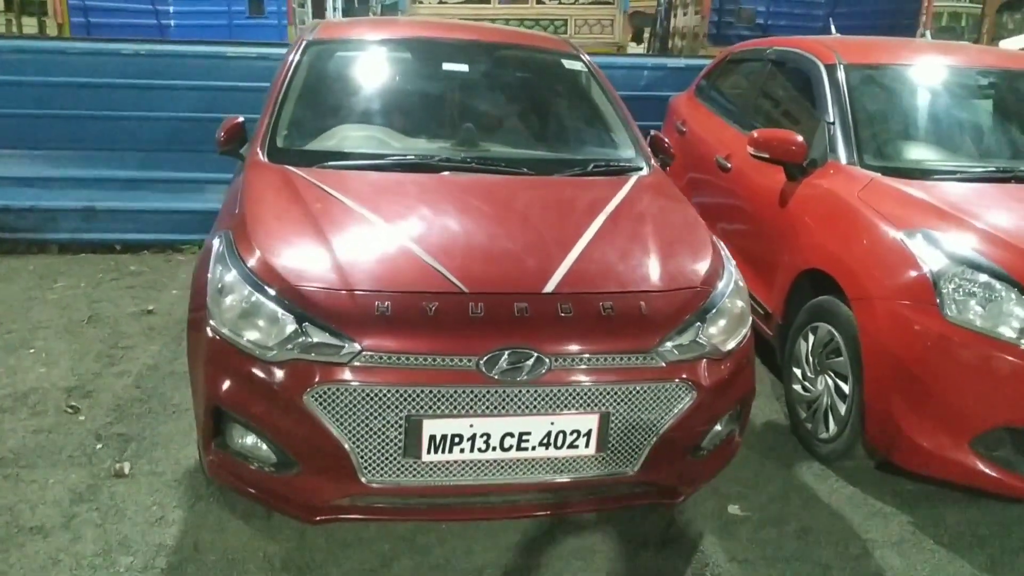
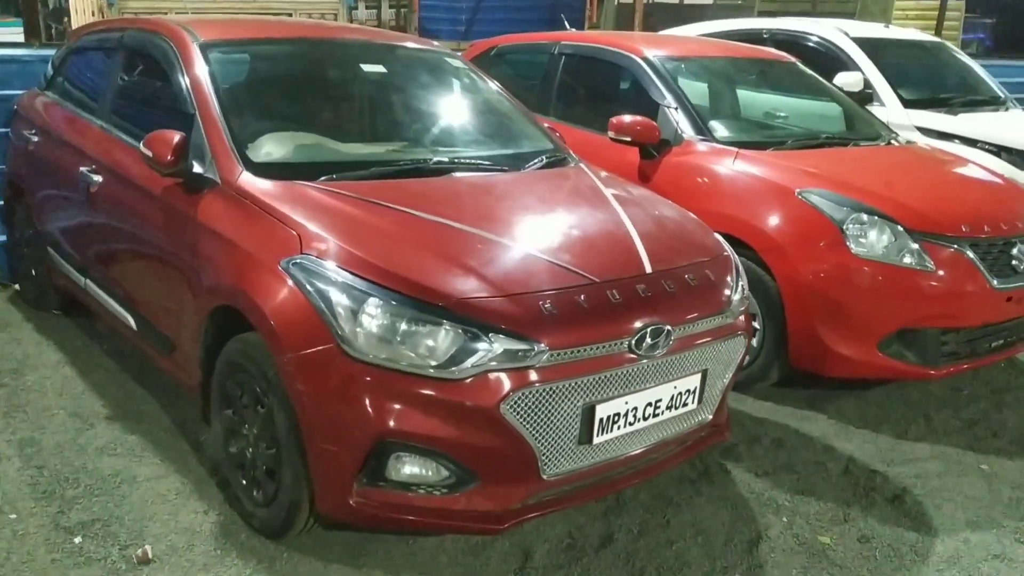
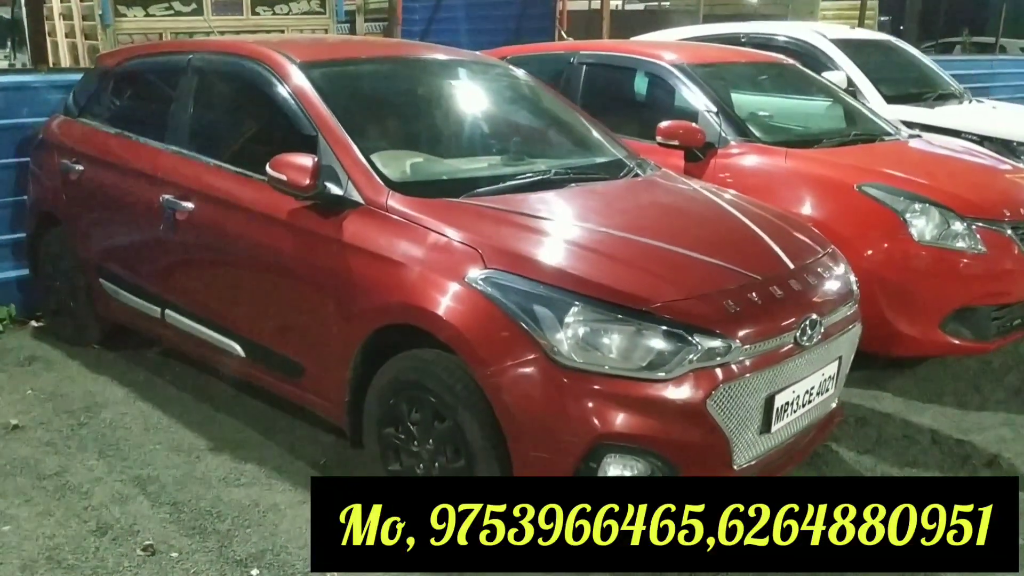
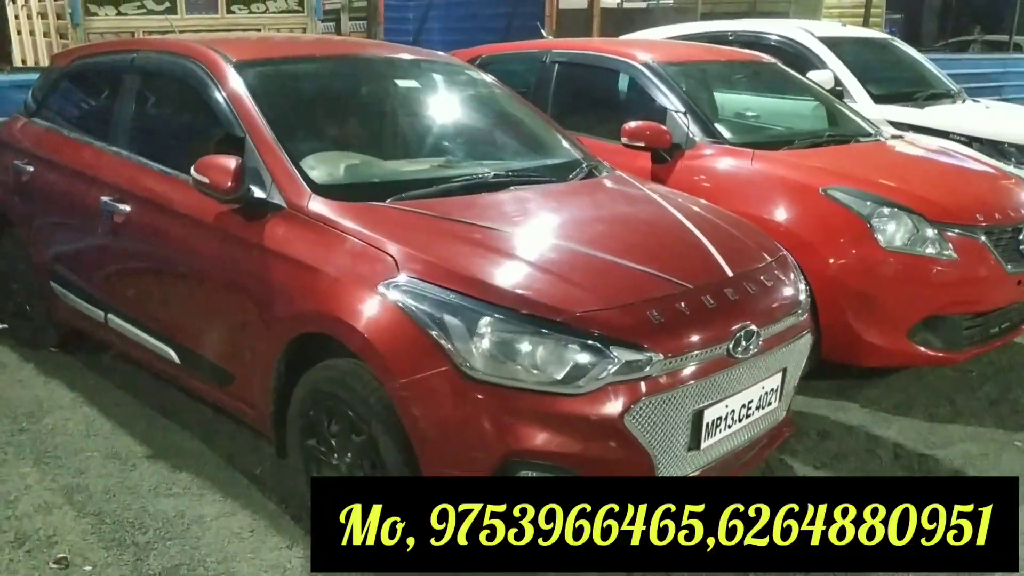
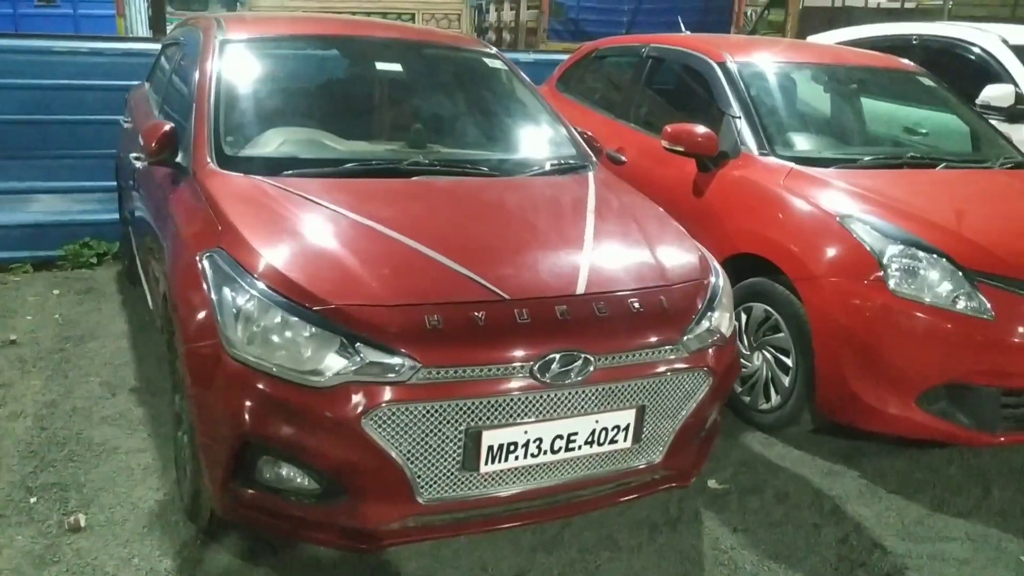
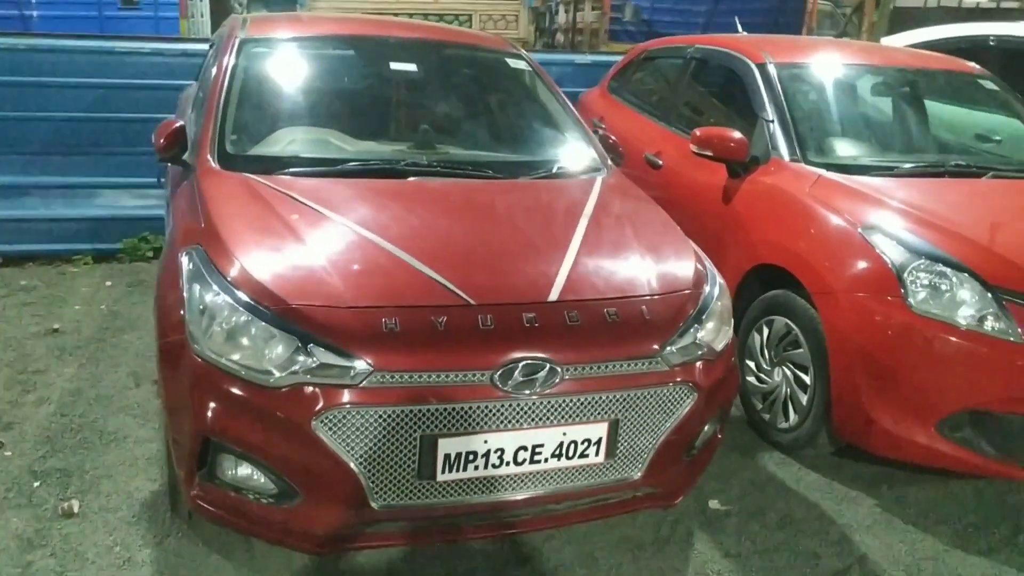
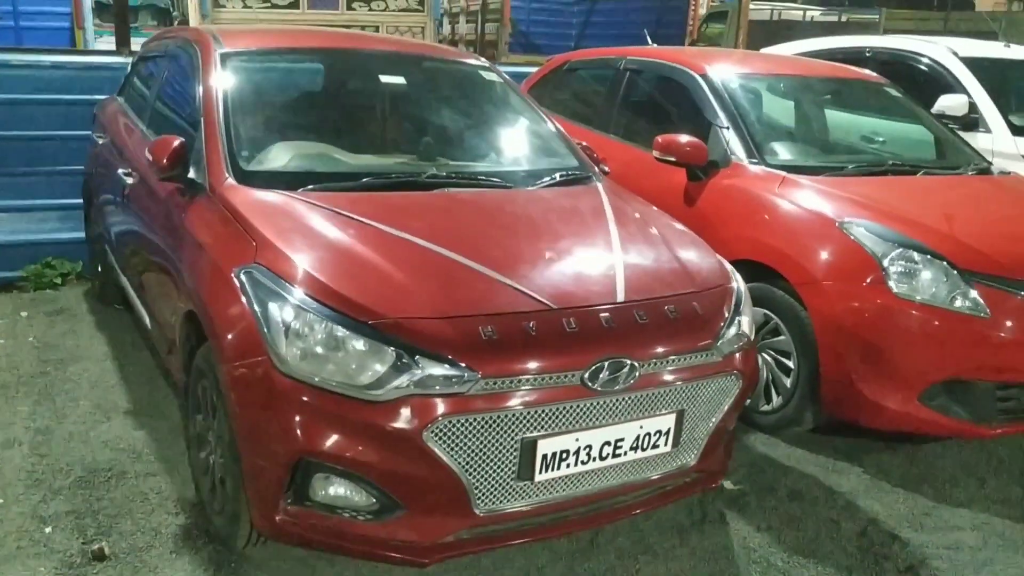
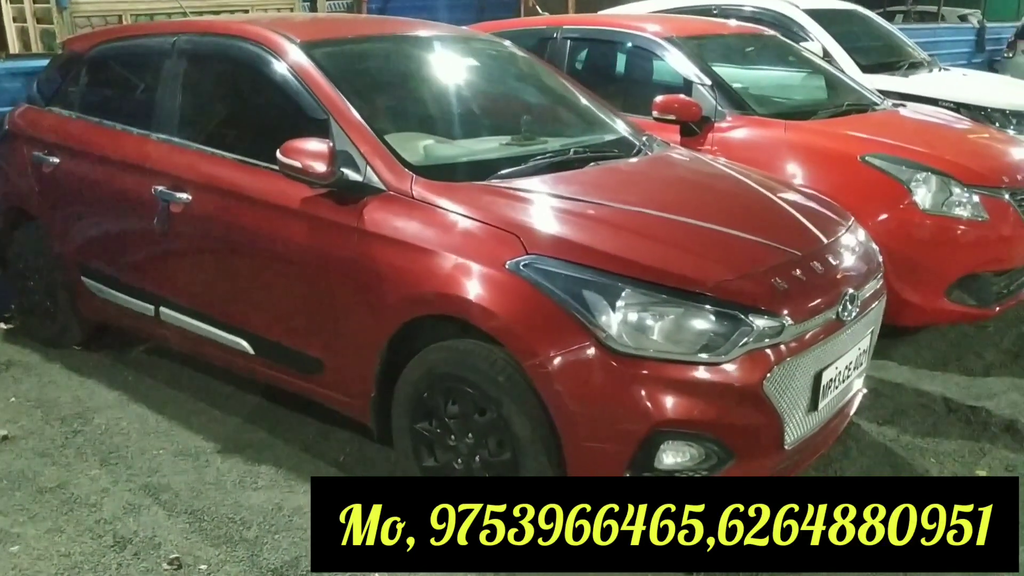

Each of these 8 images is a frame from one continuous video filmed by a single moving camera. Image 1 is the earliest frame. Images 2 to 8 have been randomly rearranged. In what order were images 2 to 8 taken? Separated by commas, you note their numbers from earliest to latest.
6, 5, 7, 2, 4, 3, 8
